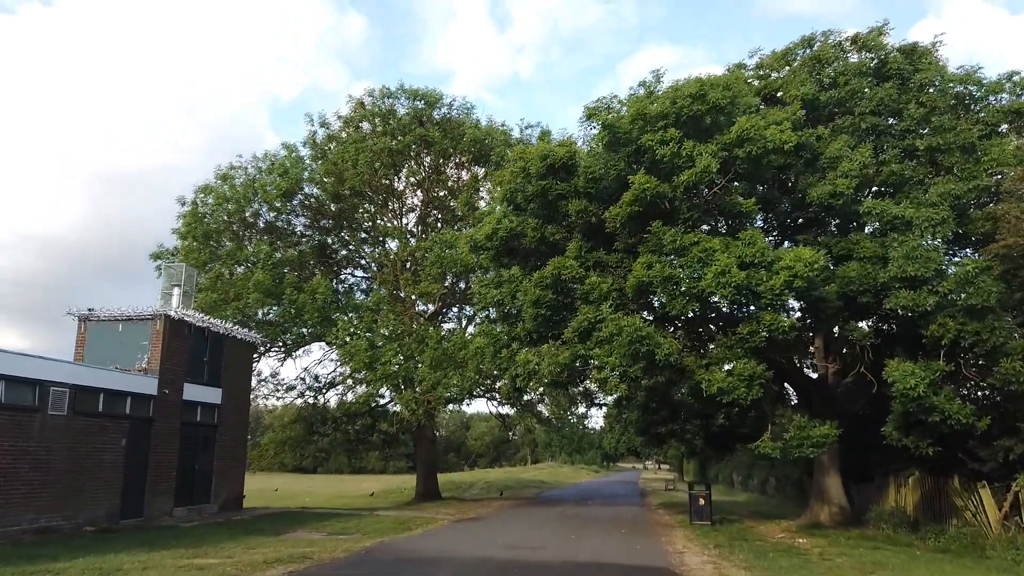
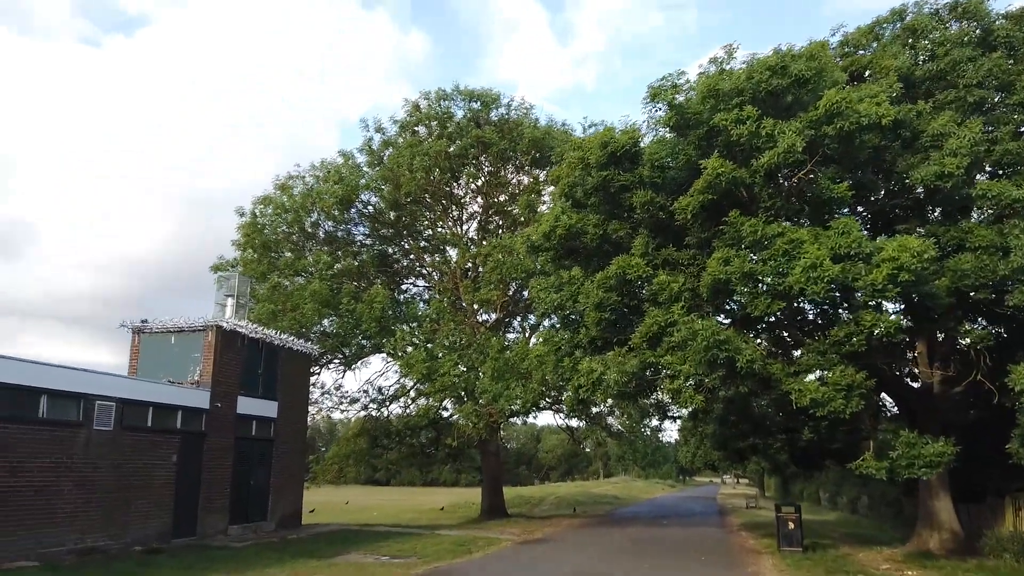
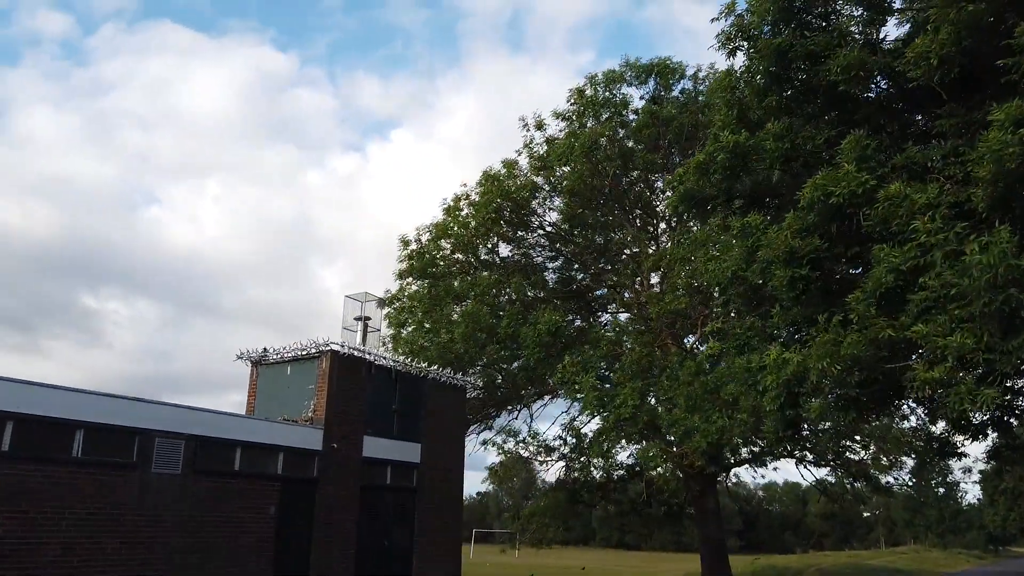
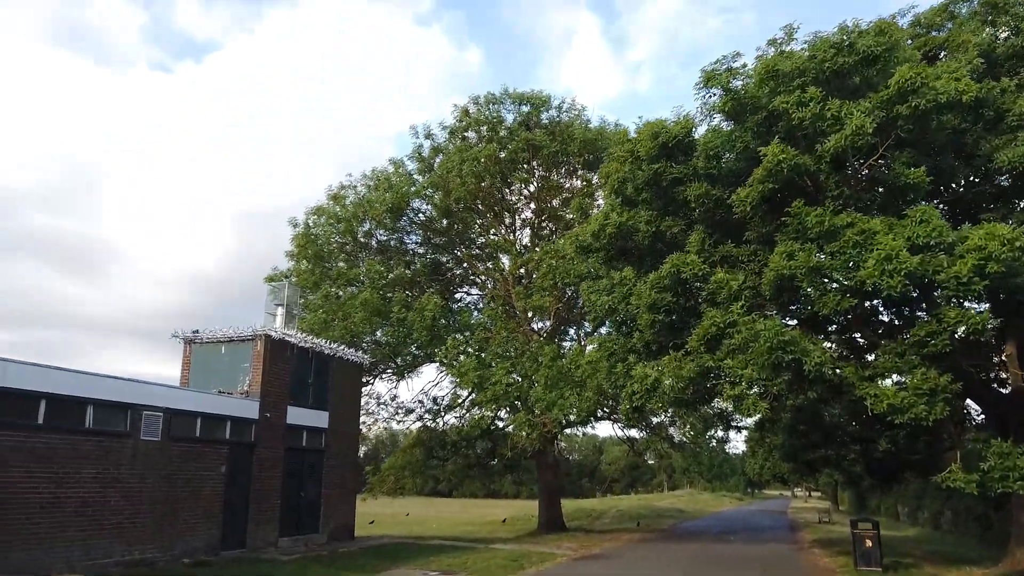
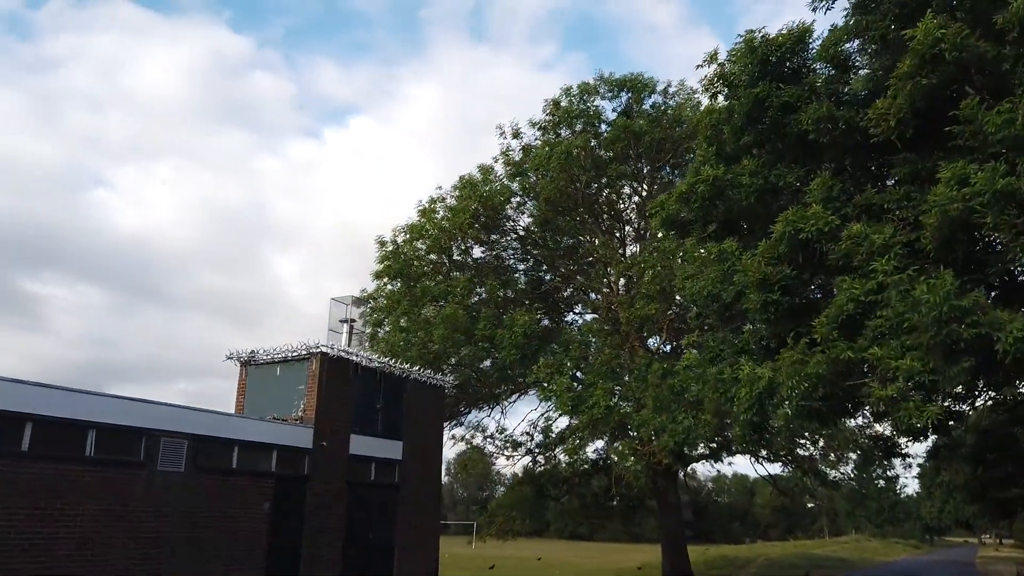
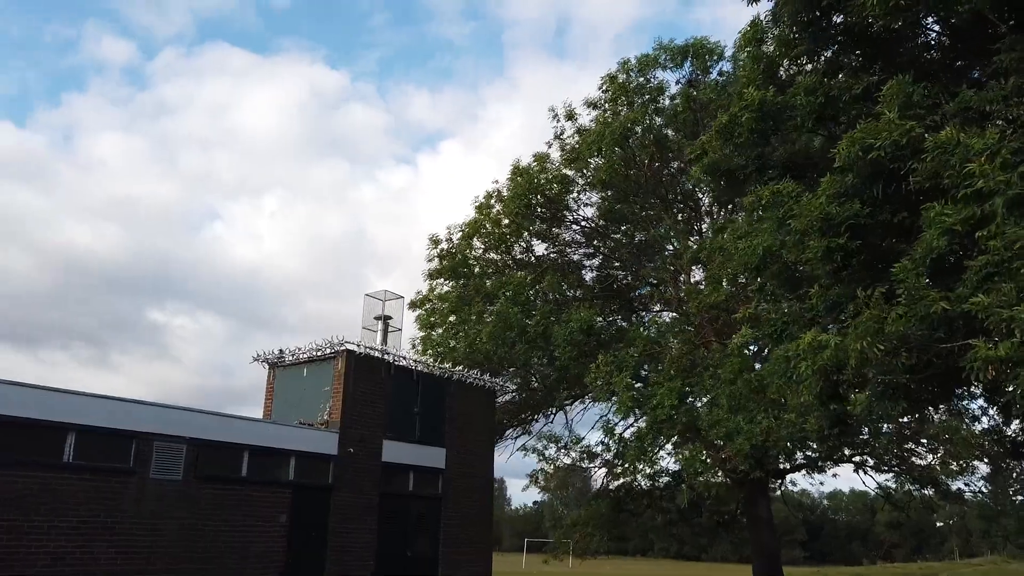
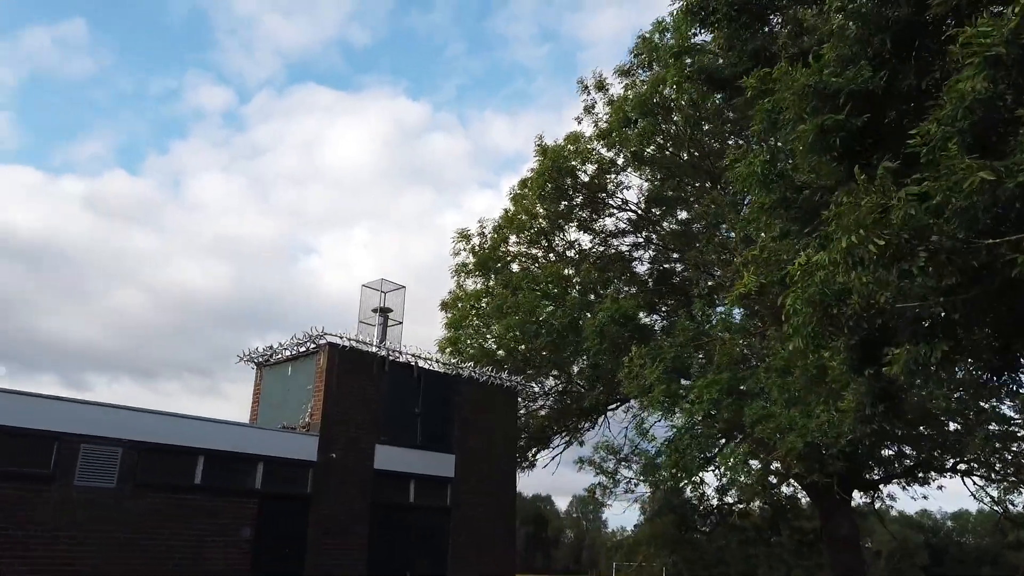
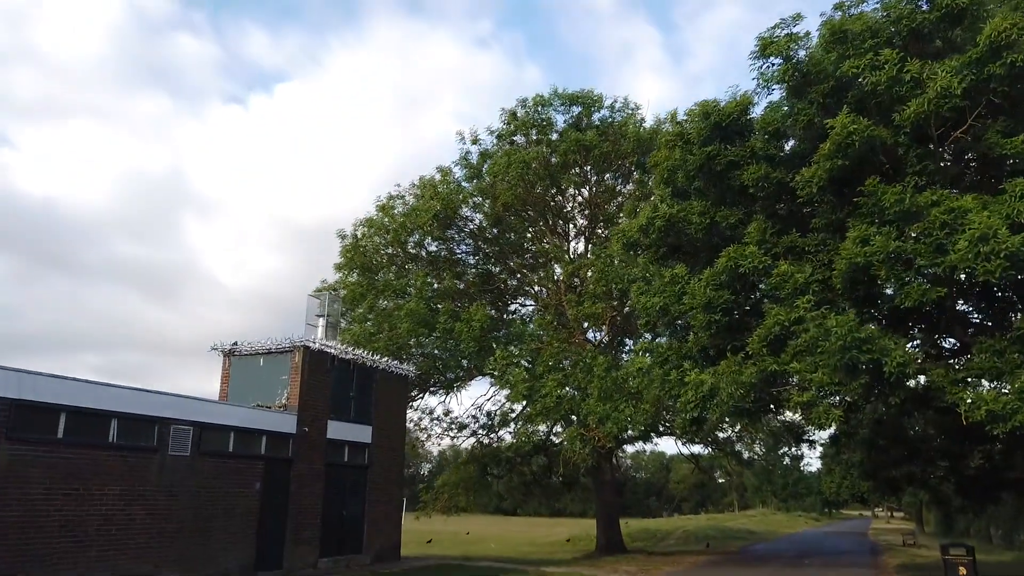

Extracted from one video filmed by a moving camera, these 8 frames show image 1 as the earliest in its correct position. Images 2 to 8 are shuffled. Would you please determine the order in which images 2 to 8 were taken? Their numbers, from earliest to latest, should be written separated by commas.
2, 4, 8, 5, 3, 6, 7
